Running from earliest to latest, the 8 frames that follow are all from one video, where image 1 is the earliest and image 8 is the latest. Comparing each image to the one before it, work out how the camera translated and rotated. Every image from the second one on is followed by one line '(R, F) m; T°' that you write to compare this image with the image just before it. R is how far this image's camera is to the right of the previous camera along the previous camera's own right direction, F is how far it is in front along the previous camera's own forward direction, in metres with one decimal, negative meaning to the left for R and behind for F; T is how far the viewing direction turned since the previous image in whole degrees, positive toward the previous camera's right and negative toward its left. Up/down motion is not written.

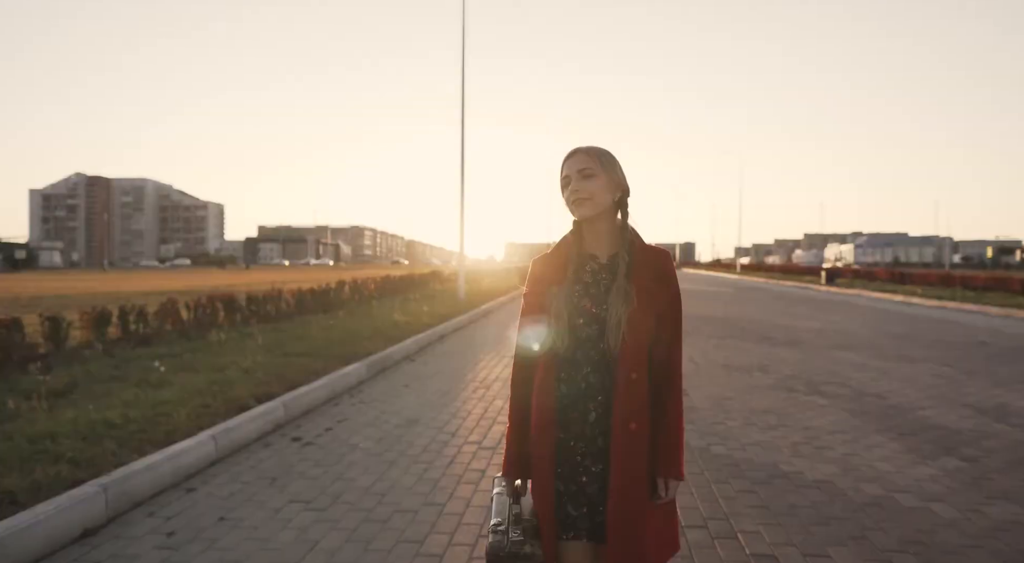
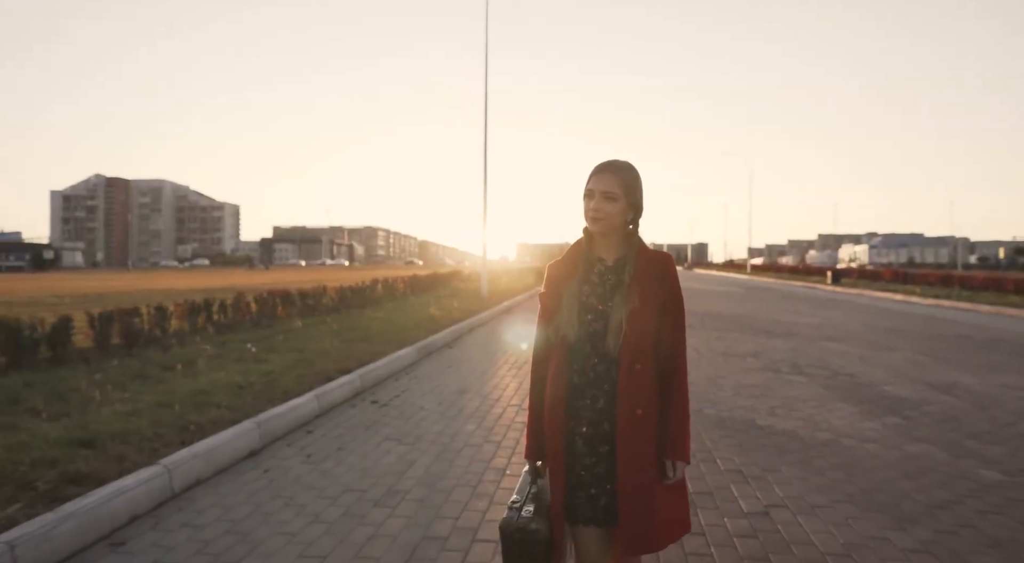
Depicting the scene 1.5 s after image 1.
(-0.2, -1.4) m; -1°
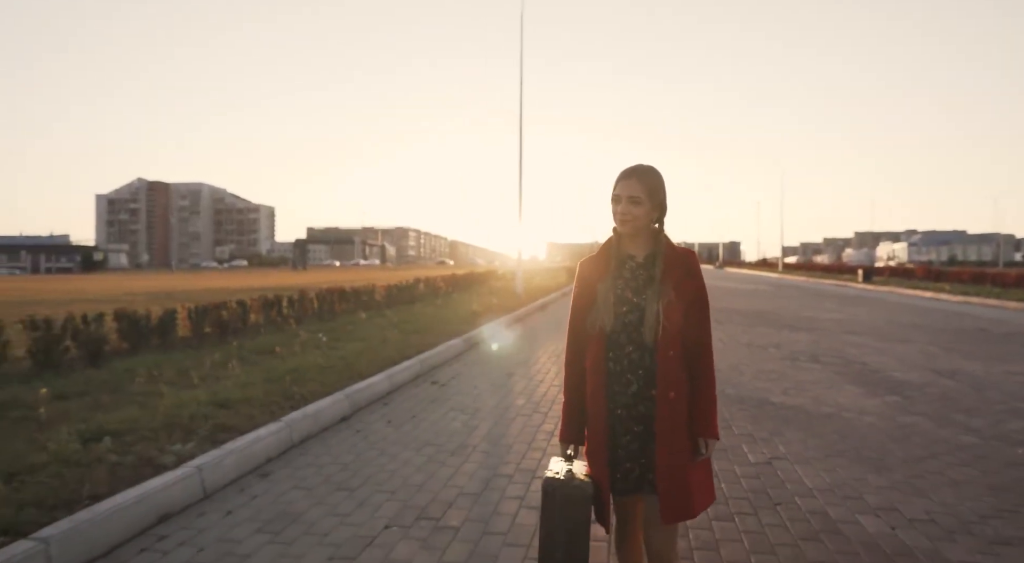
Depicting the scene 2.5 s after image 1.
(-0.2, -1.0) m; -3°
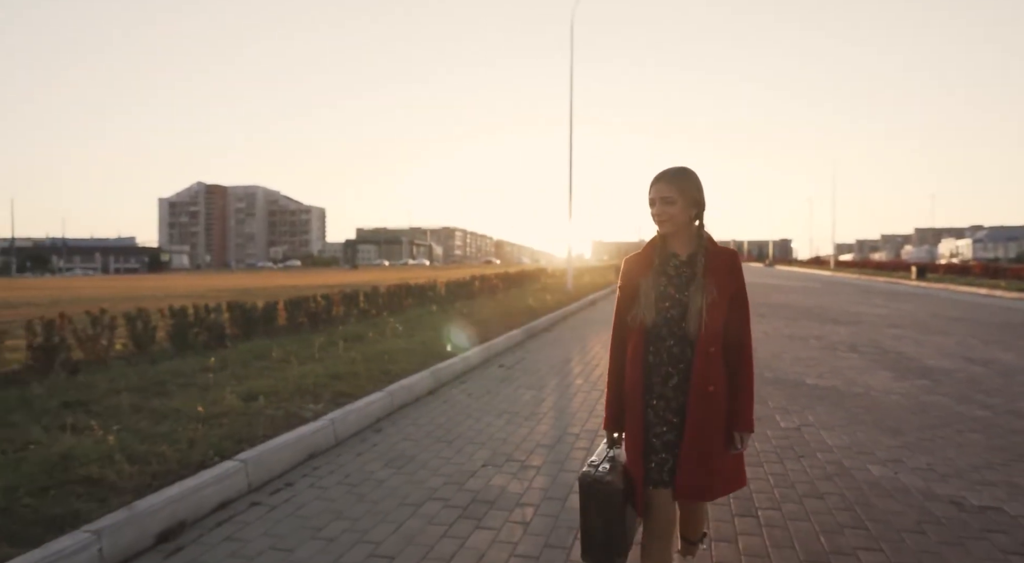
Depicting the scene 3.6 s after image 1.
(-0.2, -1.0) m; -4°
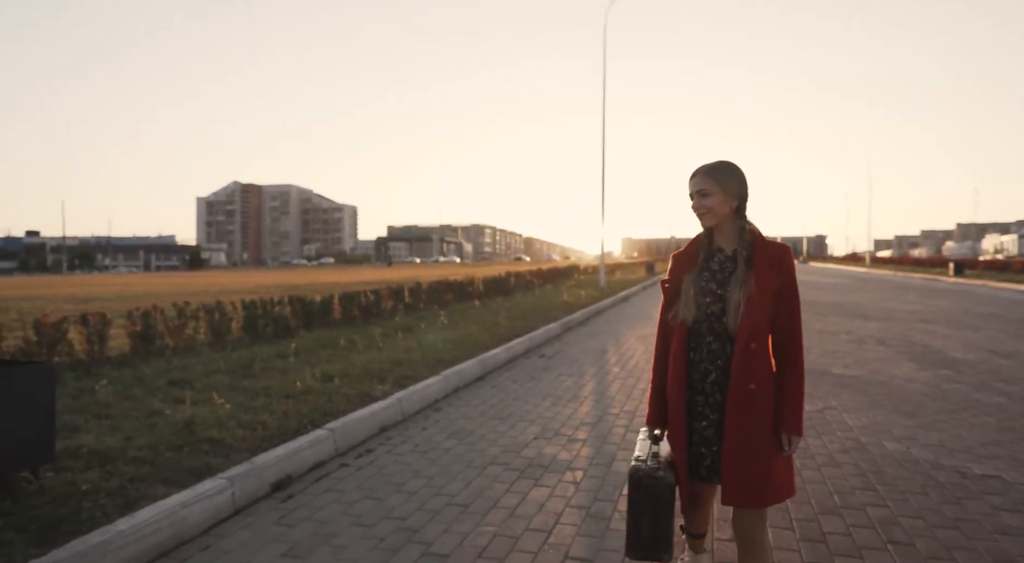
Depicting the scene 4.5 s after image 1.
(-0.2, -0.7) m; -3°
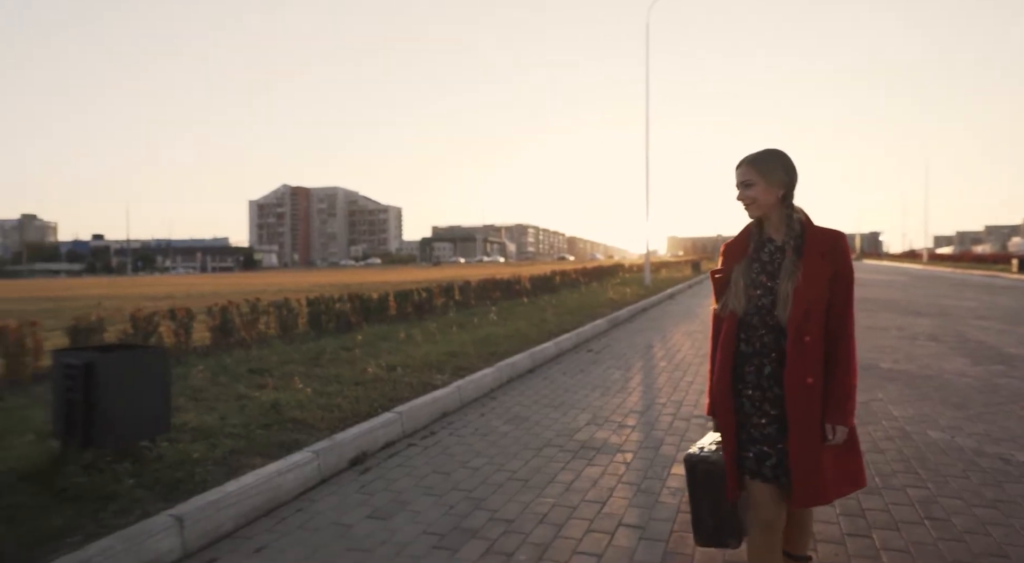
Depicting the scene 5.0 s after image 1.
(-0.1, -0.4) m; -4°
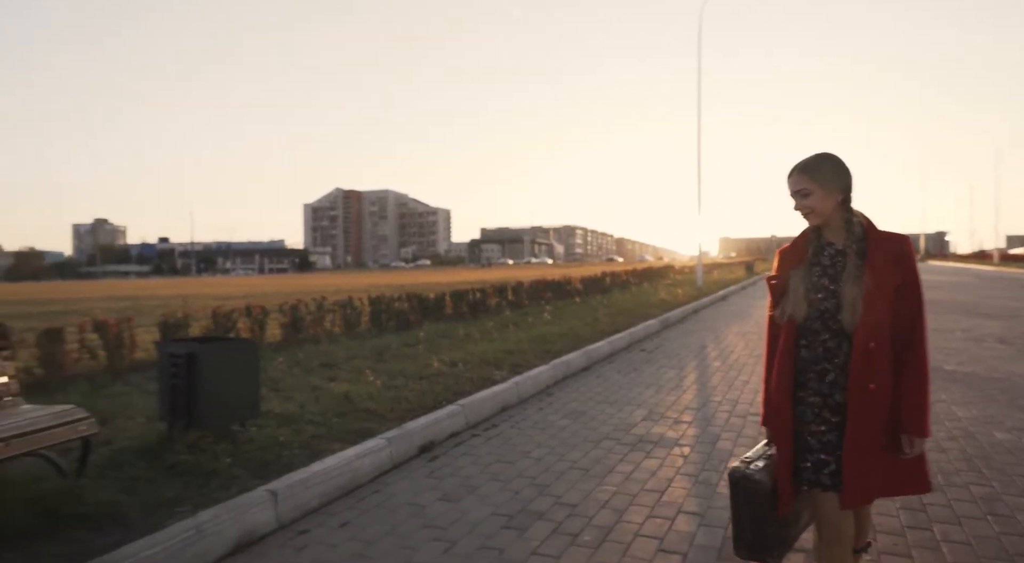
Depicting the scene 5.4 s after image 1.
(-0.1, -0.2) m; -5°
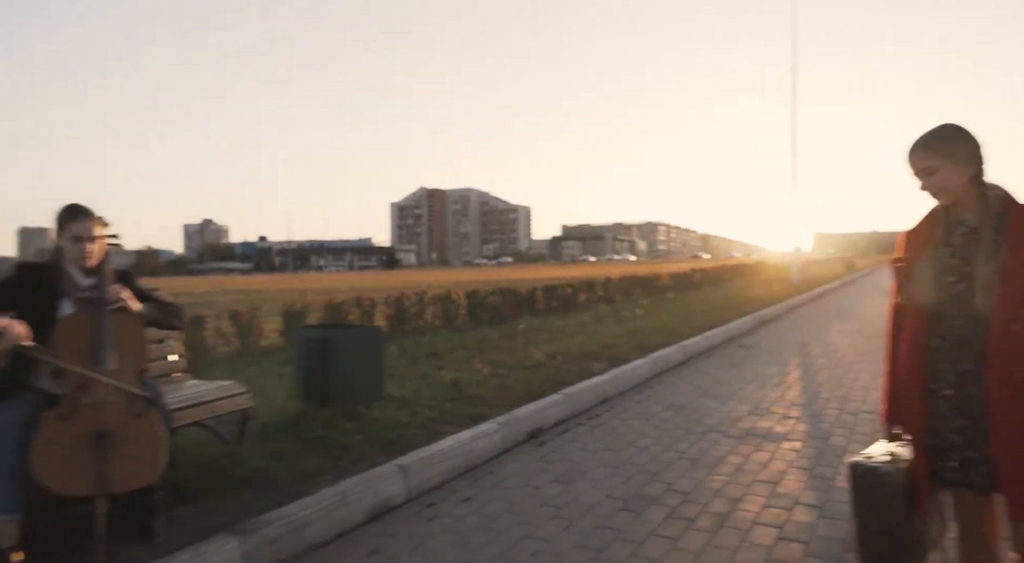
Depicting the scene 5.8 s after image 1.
(-0.2, -0.2) m; -8°
